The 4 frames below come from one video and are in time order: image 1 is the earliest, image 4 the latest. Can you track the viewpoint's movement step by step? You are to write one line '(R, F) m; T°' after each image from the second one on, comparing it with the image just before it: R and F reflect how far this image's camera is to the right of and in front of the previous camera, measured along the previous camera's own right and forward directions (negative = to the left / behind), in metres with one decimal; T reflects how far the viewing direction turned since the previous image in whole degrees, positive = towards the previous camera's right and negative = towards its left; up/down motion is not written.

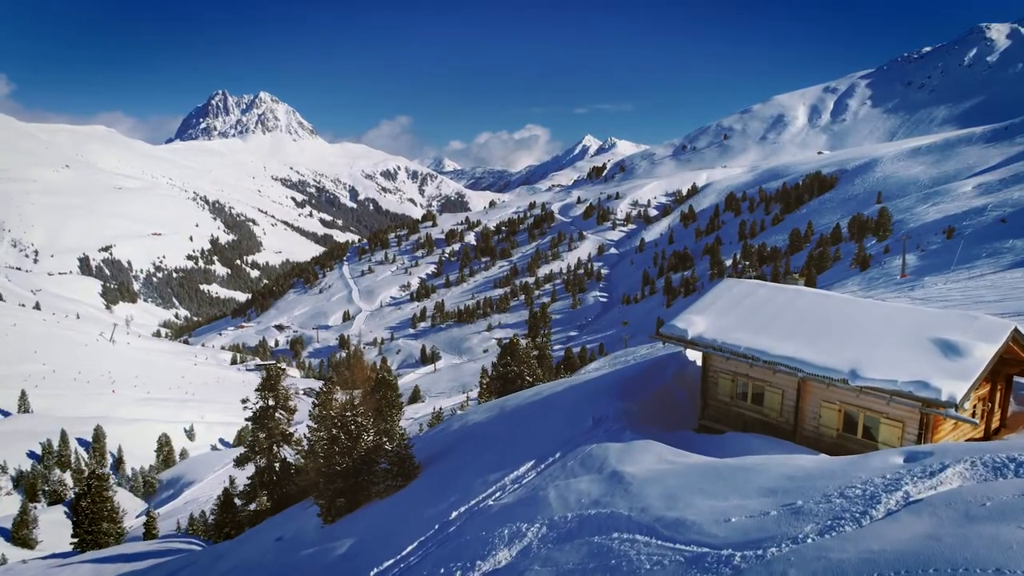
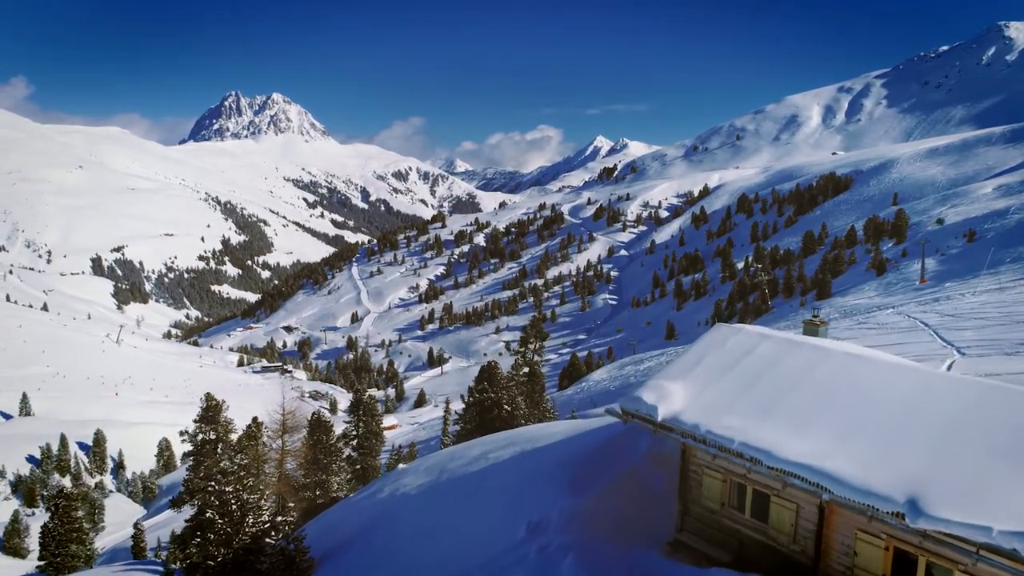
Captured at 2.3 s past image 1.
(+0.9, +1.8) m; -1°
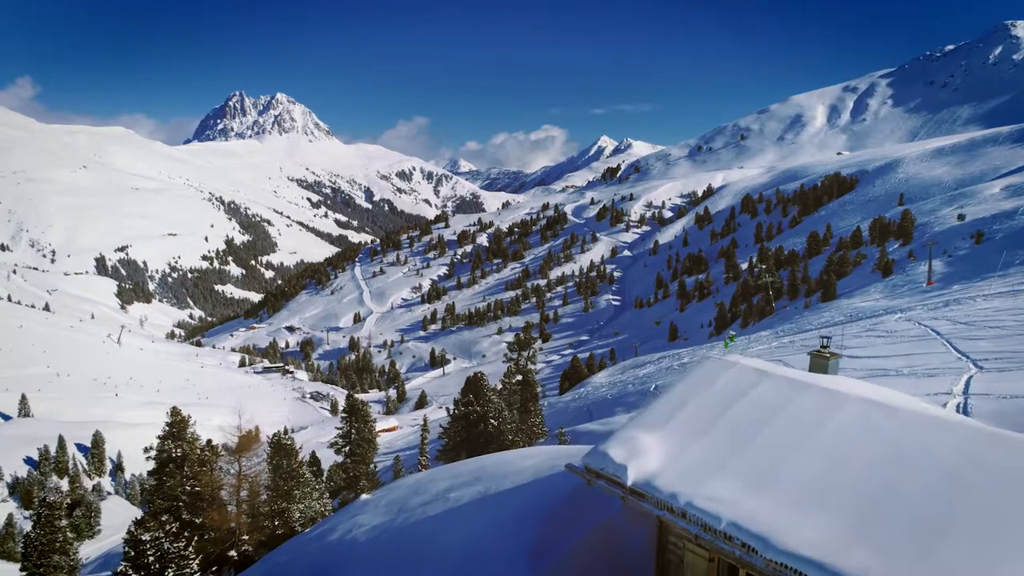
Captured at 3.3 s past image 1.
(+0.4, +0.8) m; 0°
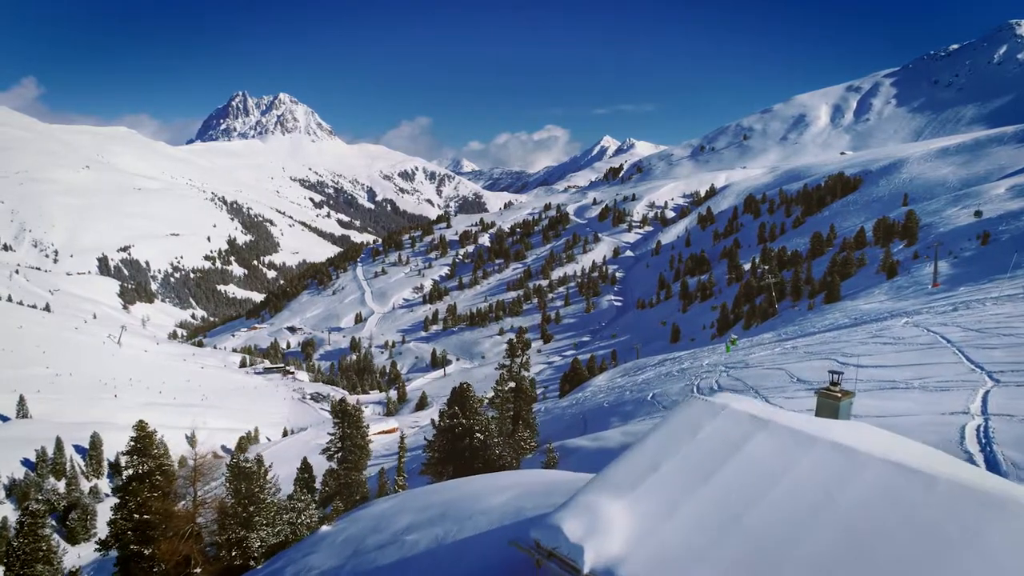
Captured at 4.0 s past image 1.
(+0.3, +0.7) m; 0°
